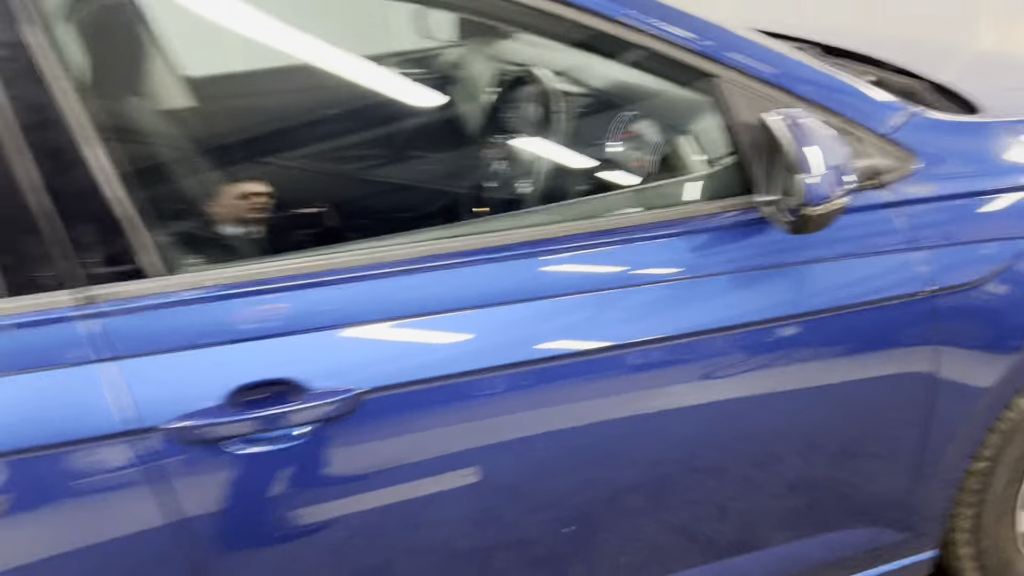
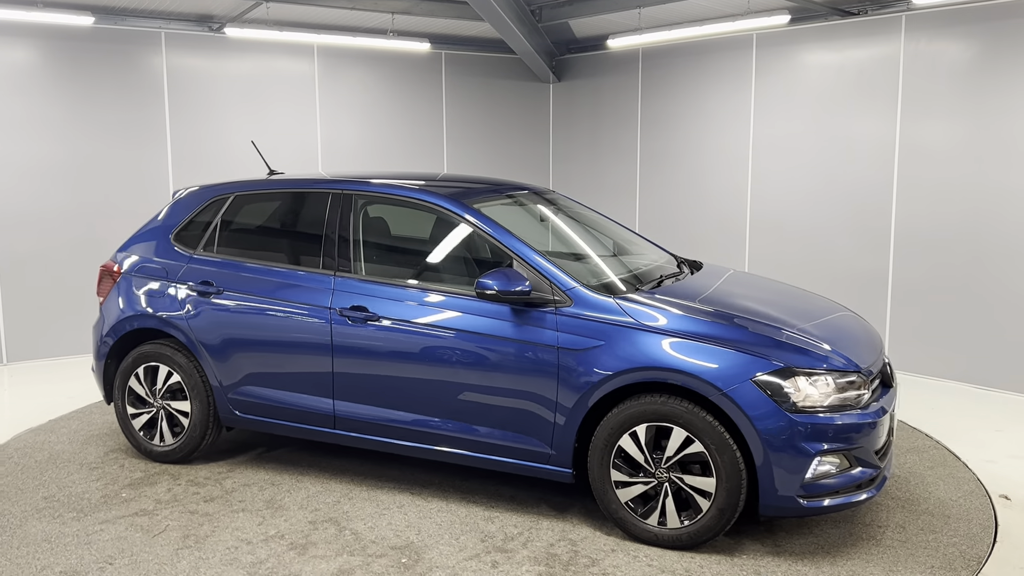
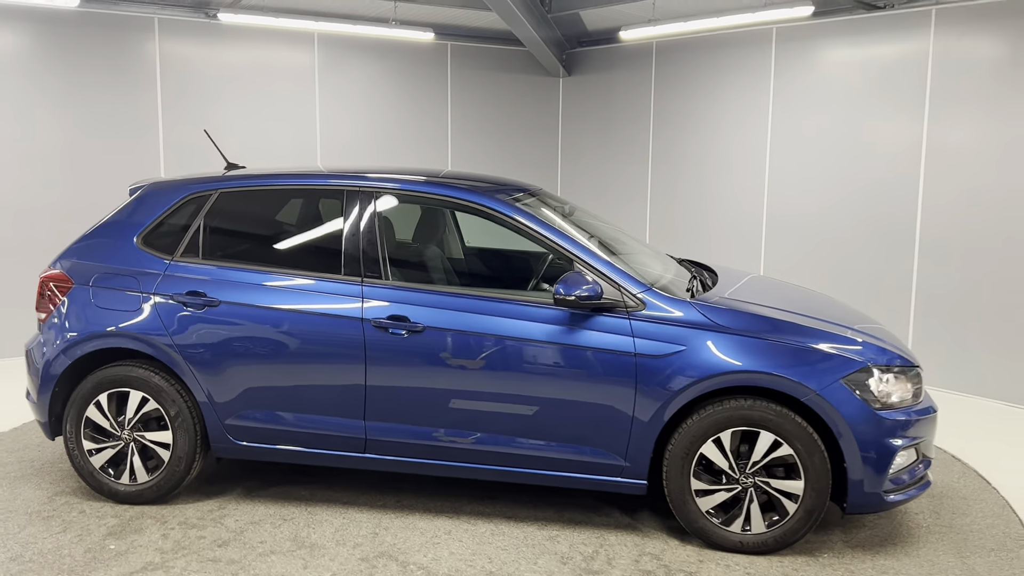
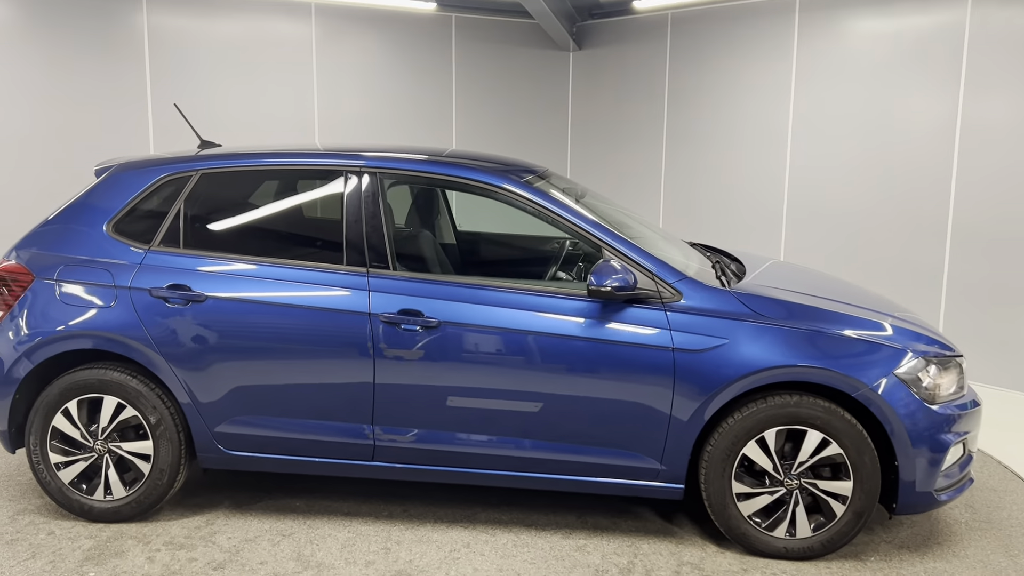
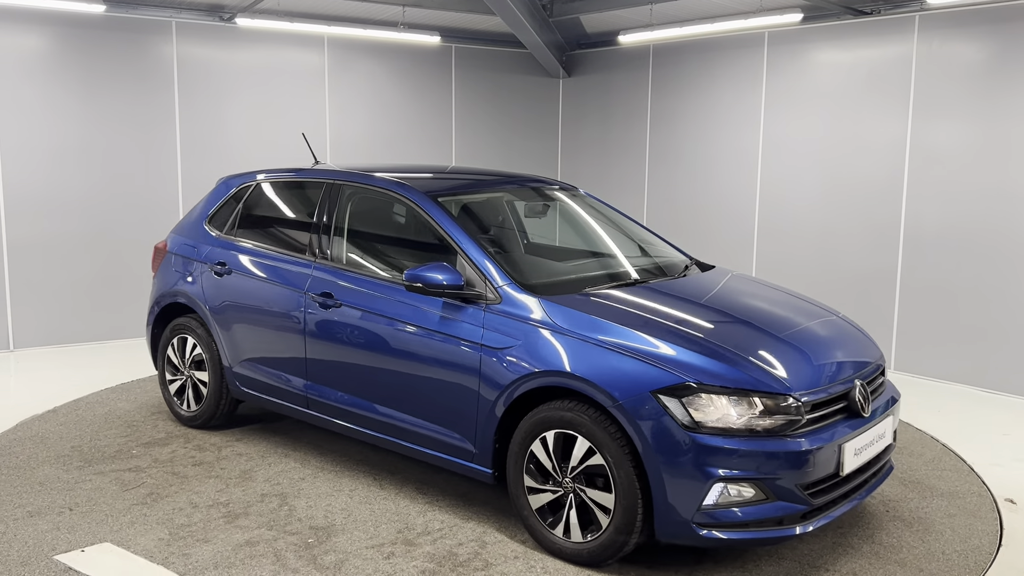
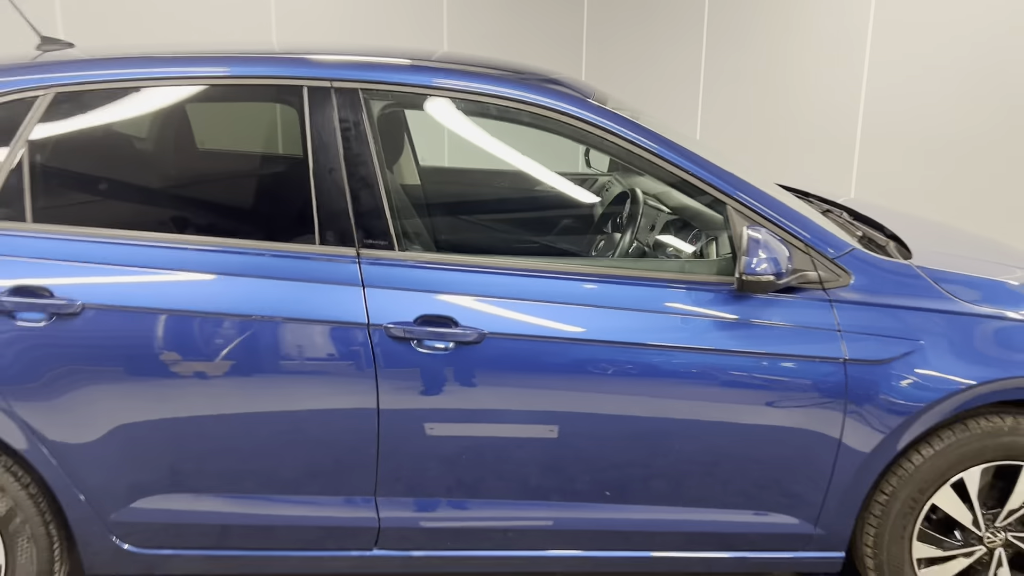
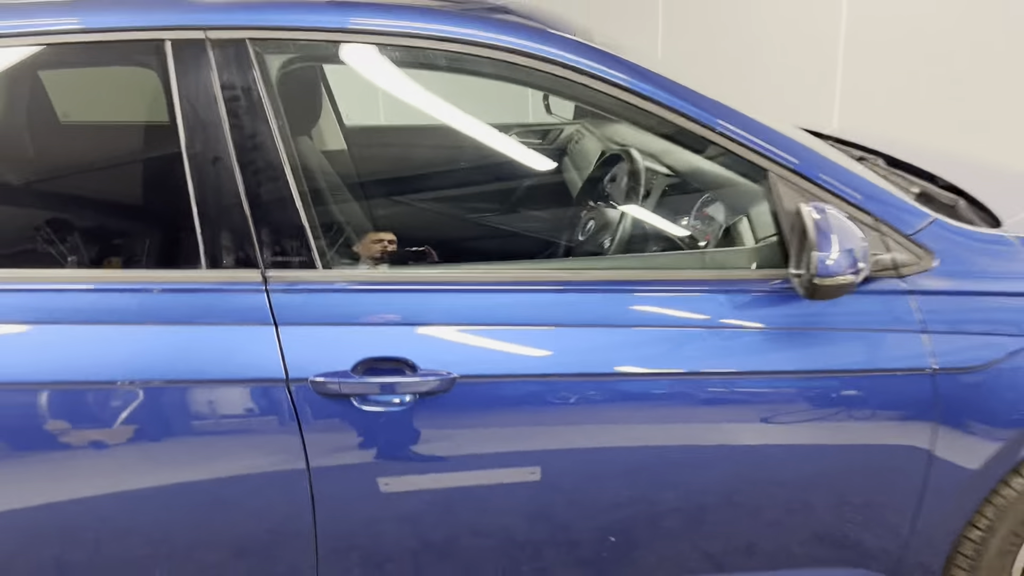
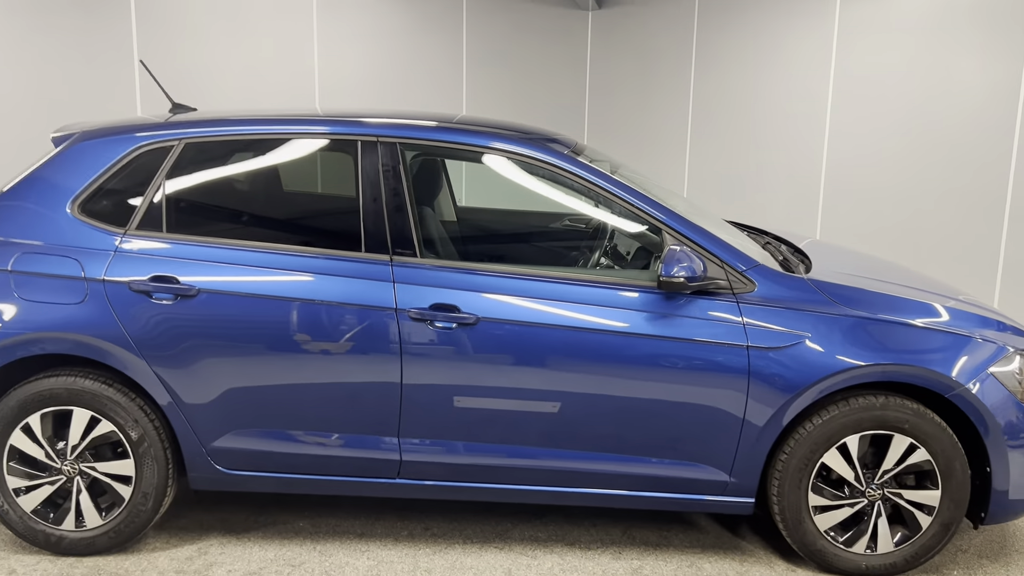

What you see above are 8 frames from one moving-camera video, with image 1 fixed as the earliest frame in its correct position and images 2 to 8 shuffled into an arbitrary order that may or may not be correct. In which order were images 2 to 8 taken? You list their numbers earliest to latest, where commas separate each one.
7, 6, 8, 4, 3, 2, 5
